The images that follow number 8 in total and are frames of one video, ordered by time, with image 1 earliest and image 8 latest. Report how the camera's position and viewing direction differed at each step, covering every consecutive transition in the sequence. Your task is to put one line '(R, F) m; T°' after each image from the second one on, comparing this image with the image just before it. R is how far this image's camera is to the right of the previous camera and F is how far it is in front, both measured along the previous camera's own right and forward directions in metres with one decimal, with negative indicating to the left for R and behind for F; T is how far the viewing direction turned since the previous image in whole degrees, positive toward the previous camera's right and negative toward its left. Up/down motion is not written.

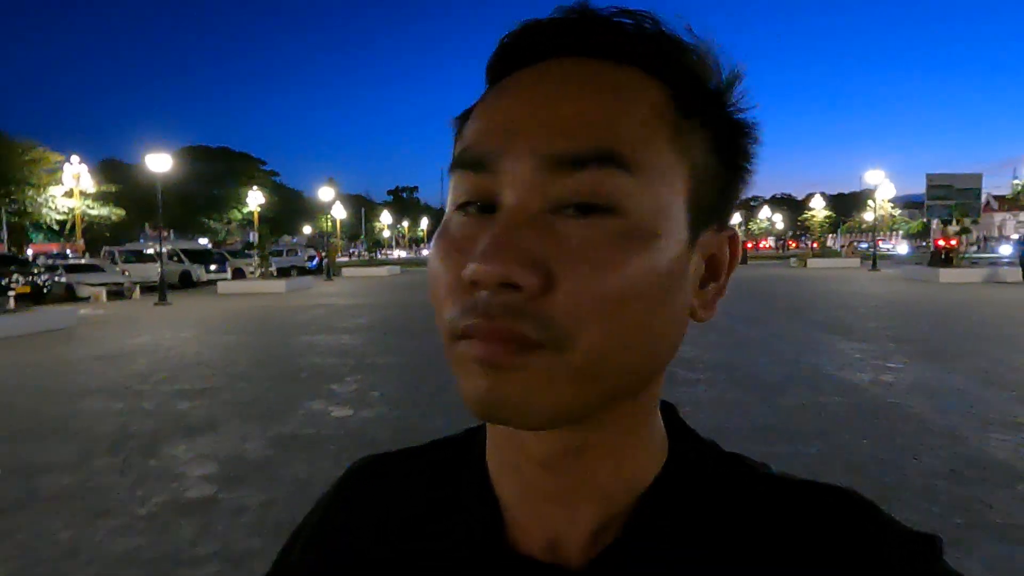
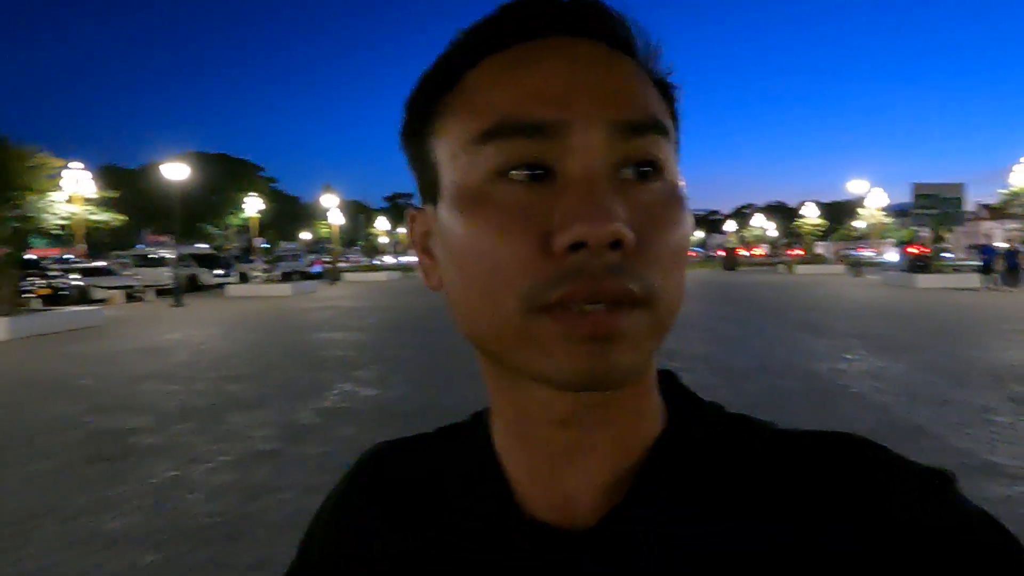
(-0.1, -1.1) m; 0°
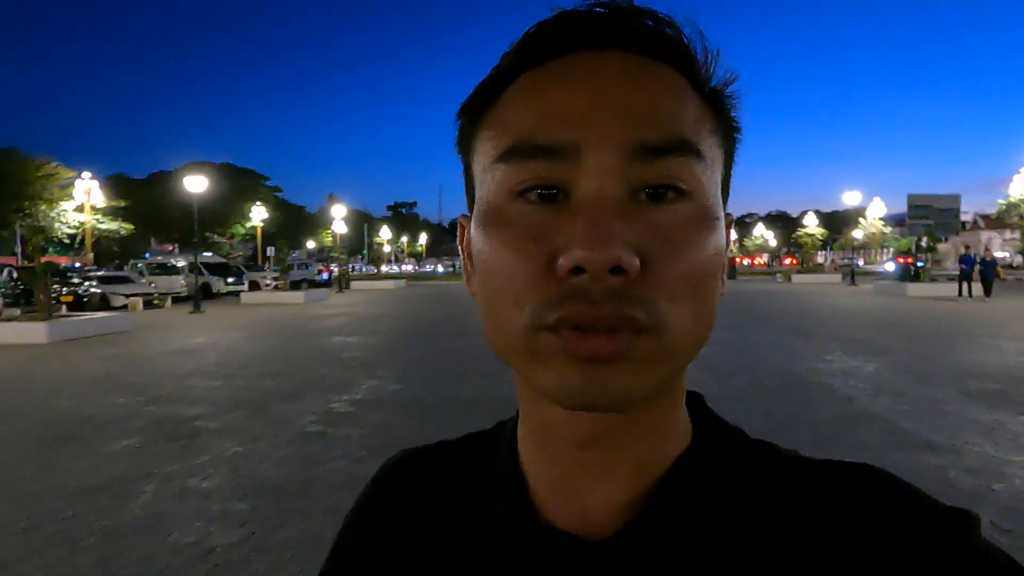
(-0.1, -0.9) m; 0°
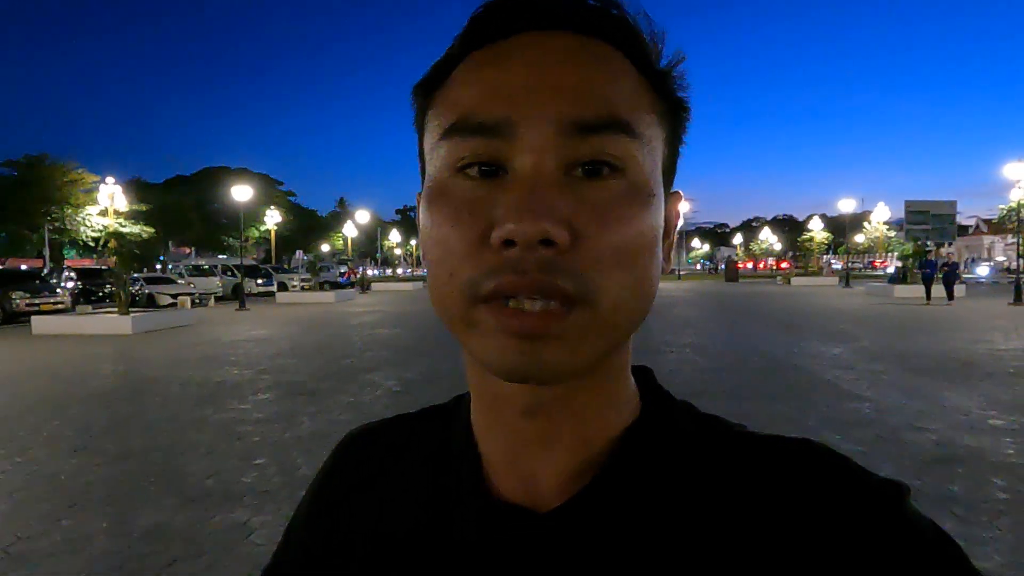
(-0.3, -2.0) m; 0°
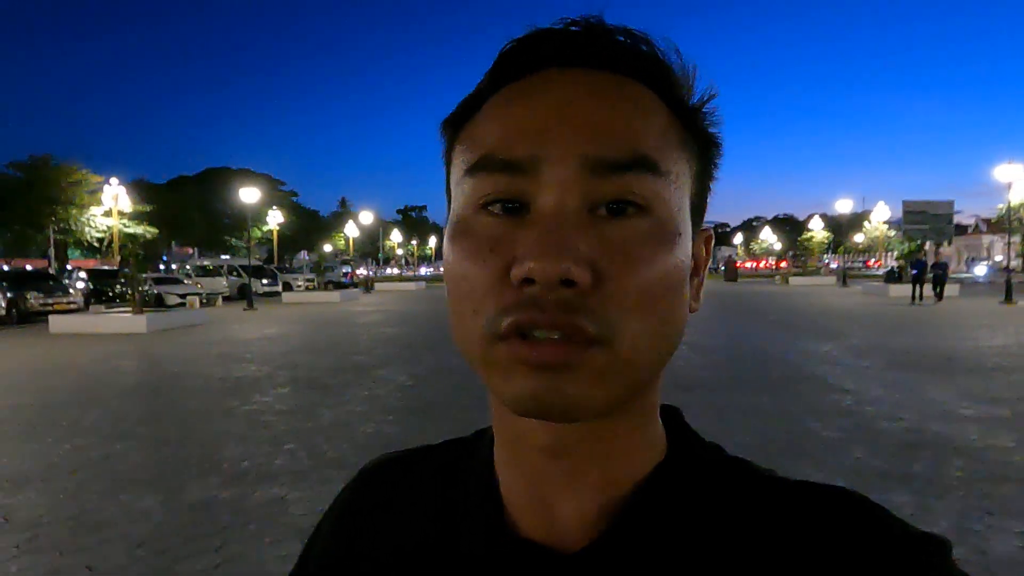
(0.0, -0.5) m; 0°
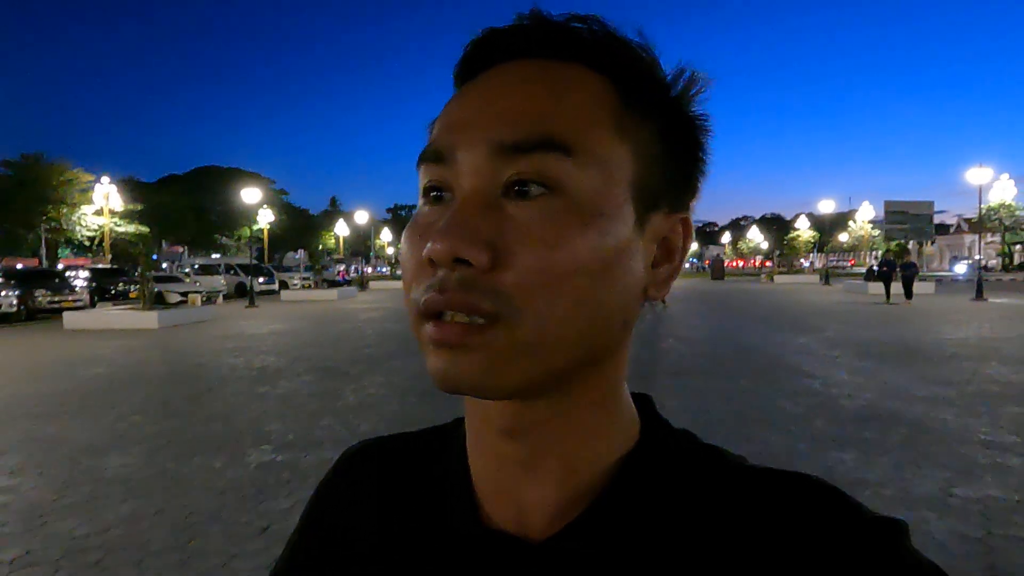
(-0.2, -0.8) m; +1°
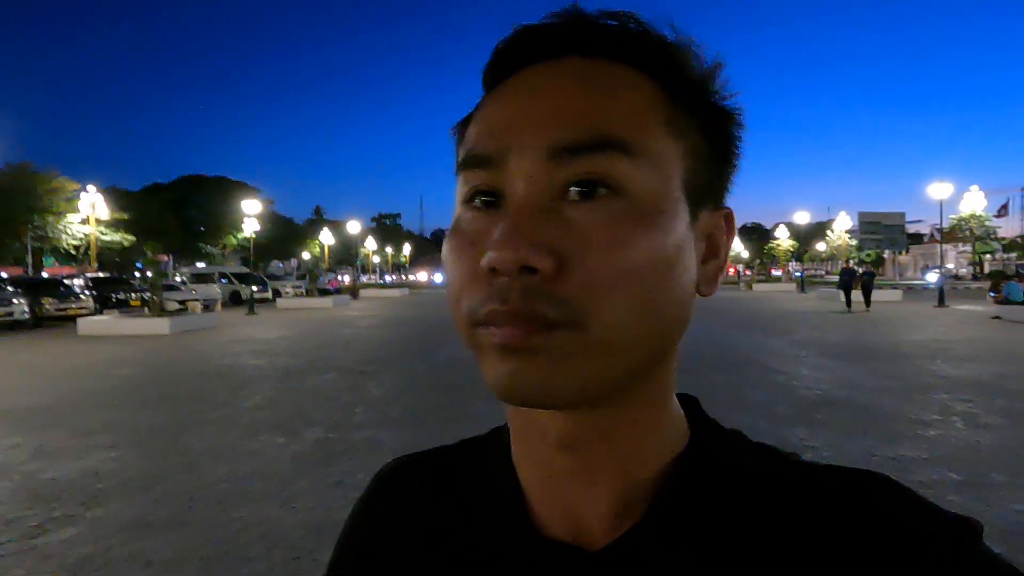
(-0.3, -1.1) m; +1°
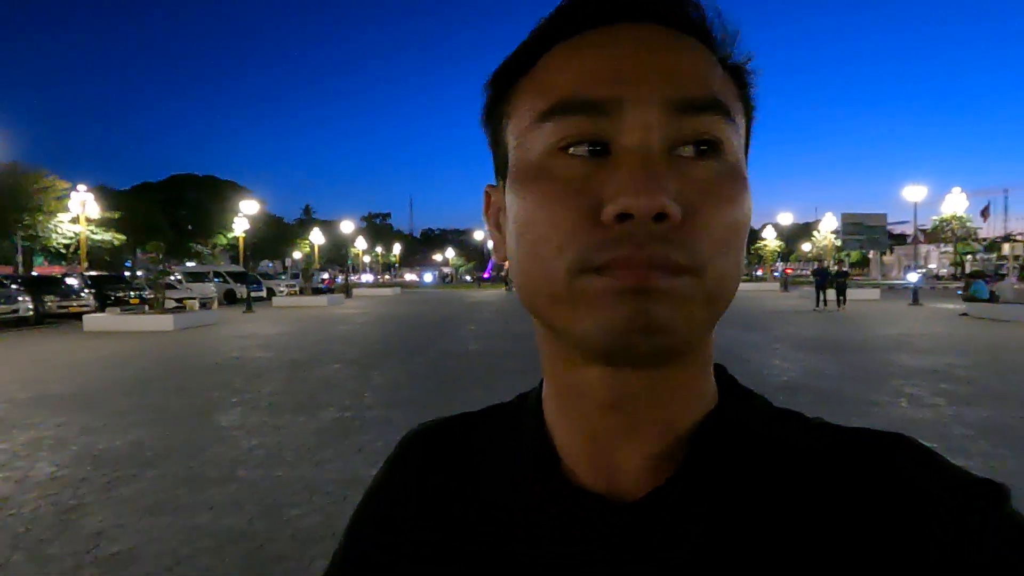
(-0.1, -0.7) m; +1°
